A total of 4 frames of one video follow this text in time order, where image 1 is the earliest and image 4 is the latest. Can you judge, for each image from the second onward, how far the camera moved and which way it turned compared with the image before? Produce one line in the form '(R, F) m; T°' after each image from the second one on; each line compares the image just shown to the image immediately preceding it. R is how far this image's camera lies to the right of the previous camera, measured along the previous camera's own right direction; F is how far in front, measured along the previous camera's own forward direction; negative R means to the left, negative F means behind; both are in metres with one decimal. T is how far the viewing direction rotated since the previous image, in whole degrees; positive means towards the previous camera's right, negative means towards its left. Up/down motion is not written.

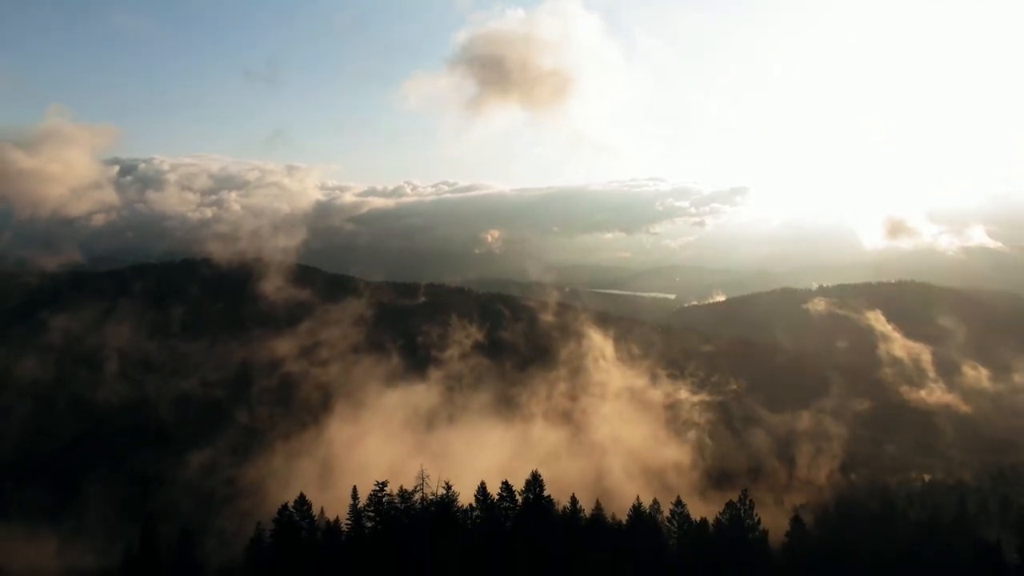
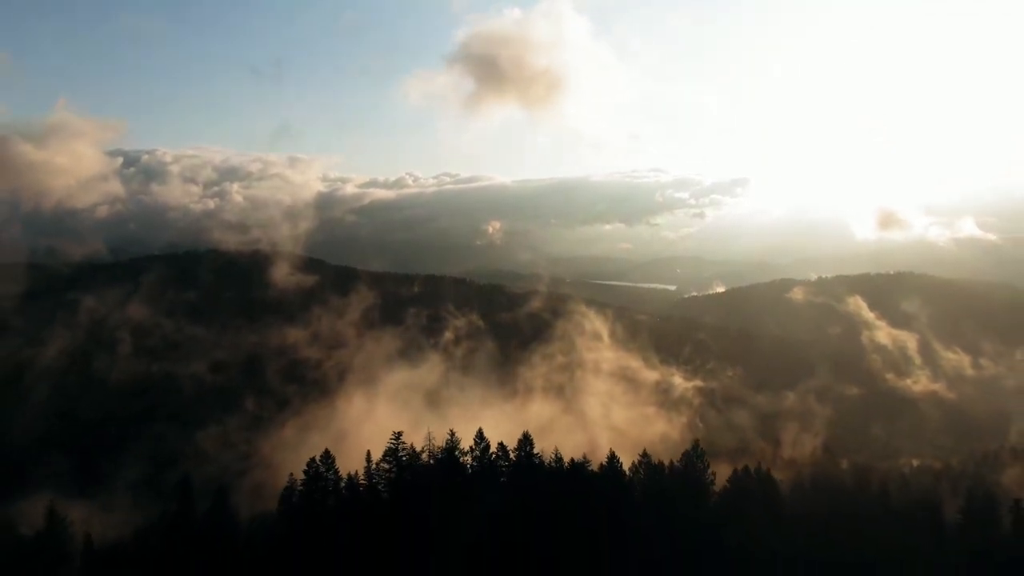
(+0.4, -5.9) m; 0°
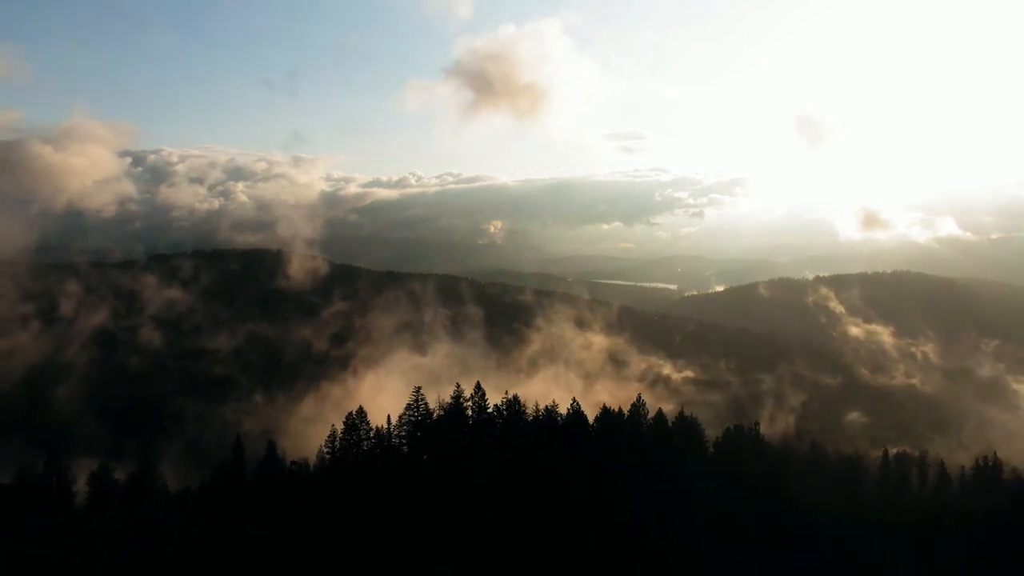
(+0.6, -11.3) m; 0°
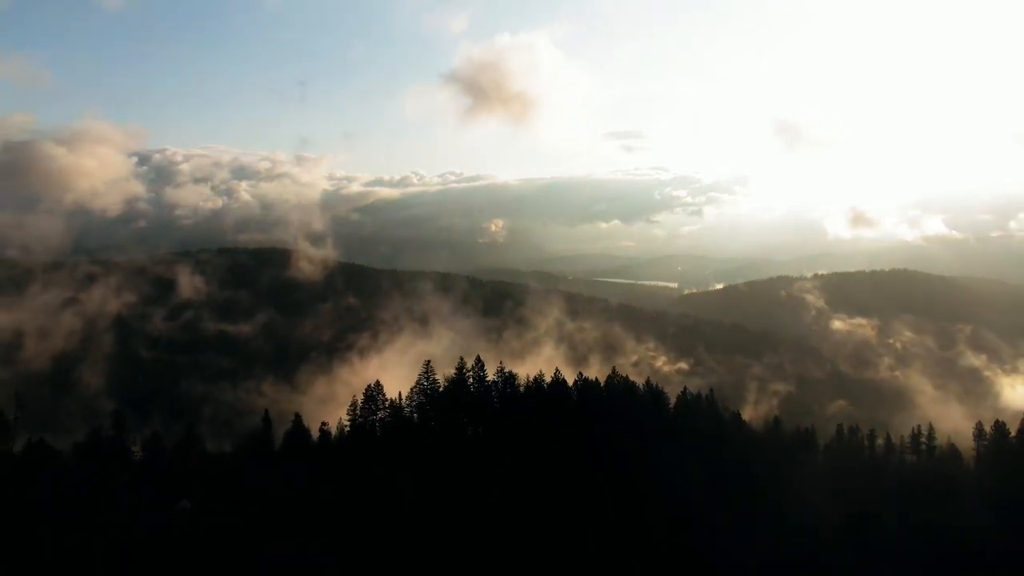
(+0.6, -8.6) m; 0°
